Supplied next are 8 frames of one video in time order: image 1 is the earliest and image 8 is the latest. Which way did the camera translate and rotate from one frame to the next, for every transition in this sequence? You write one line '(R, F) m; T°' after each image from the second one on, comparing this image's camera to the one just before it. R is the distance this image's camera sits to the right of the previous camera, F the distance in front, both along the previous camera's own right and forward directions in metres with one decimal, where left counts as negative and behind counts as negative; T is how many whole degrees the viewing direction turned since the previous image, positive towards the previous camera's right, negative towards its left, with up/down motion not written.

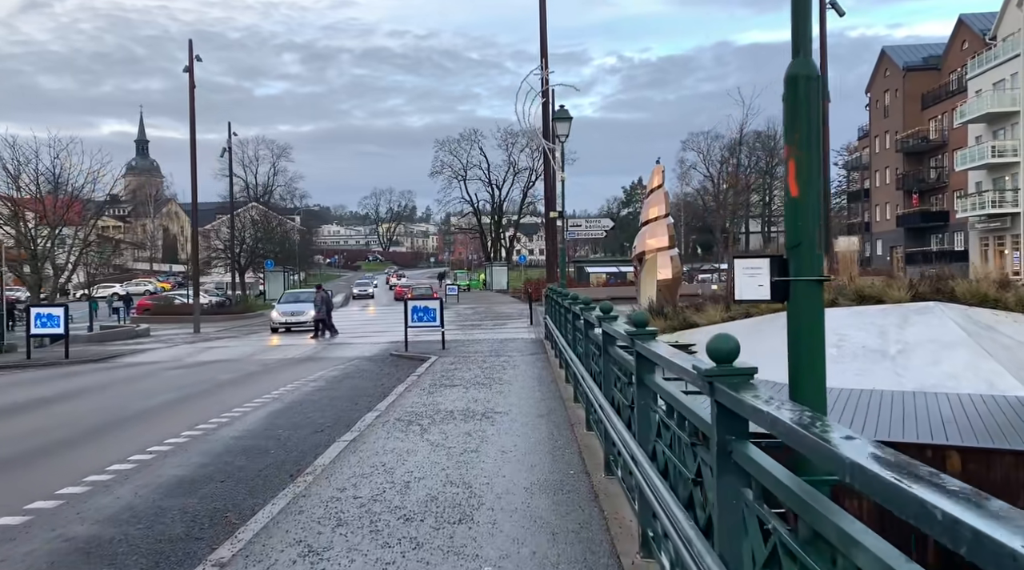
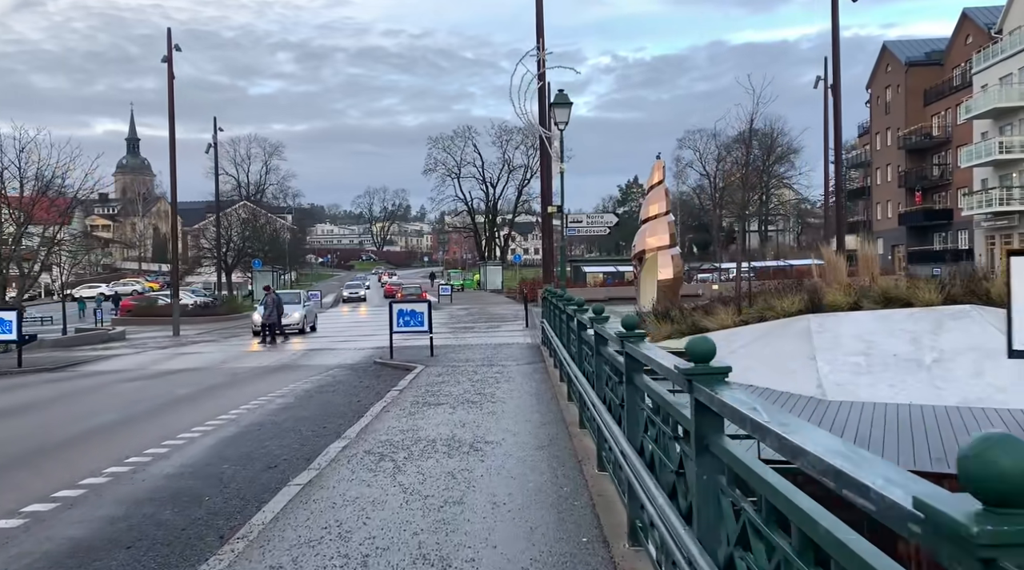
(0.0, +1.4) m; 0°
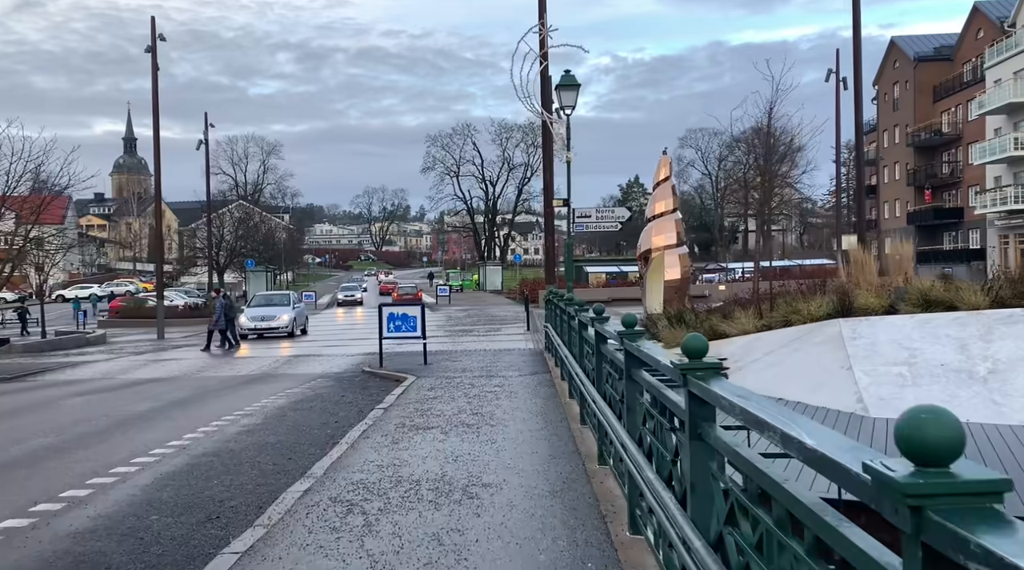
(0.0, +1.4) m; 0°
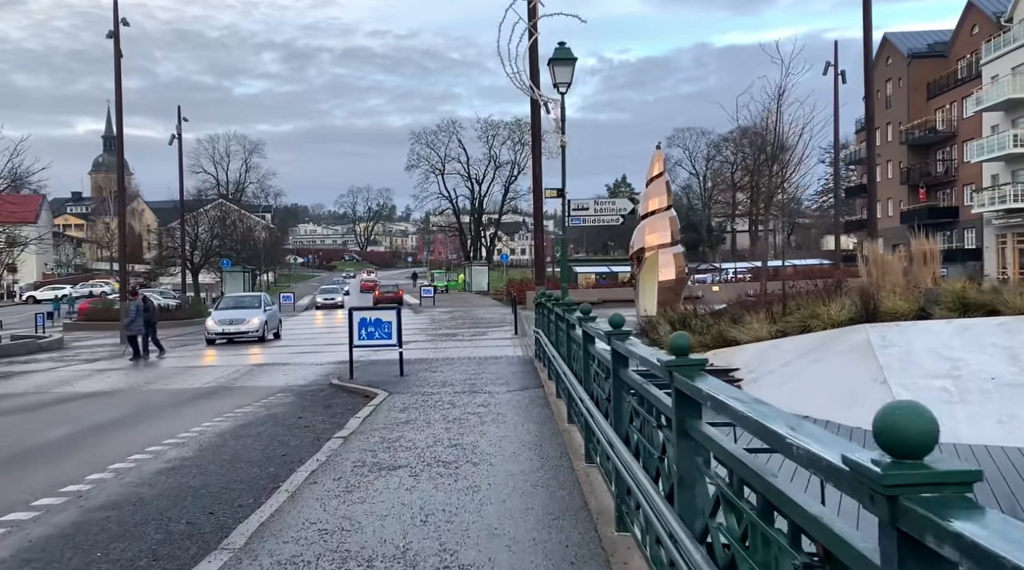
(0.0, +1.6) m; +1°
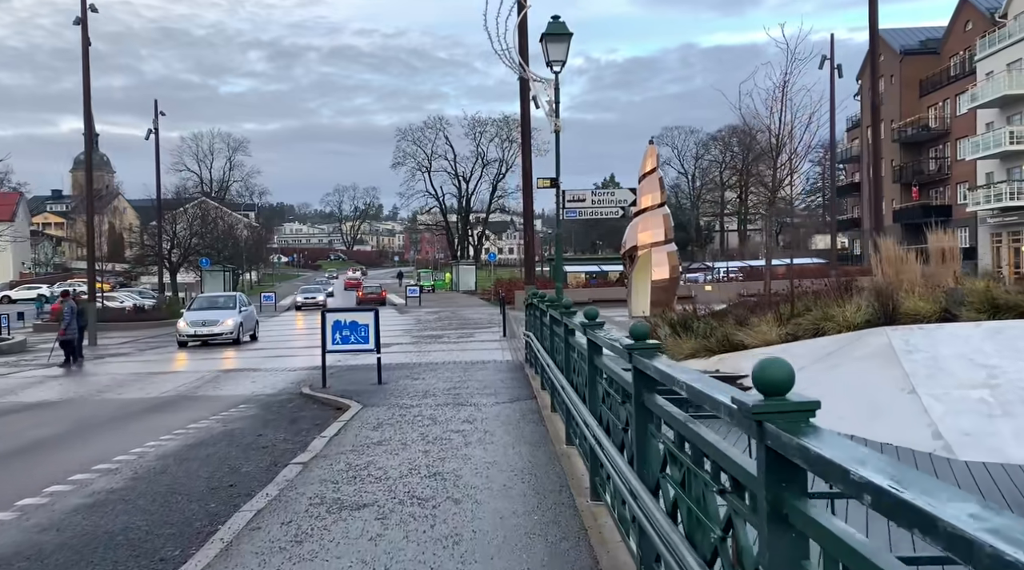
(0.0, +1.1) m; +1°
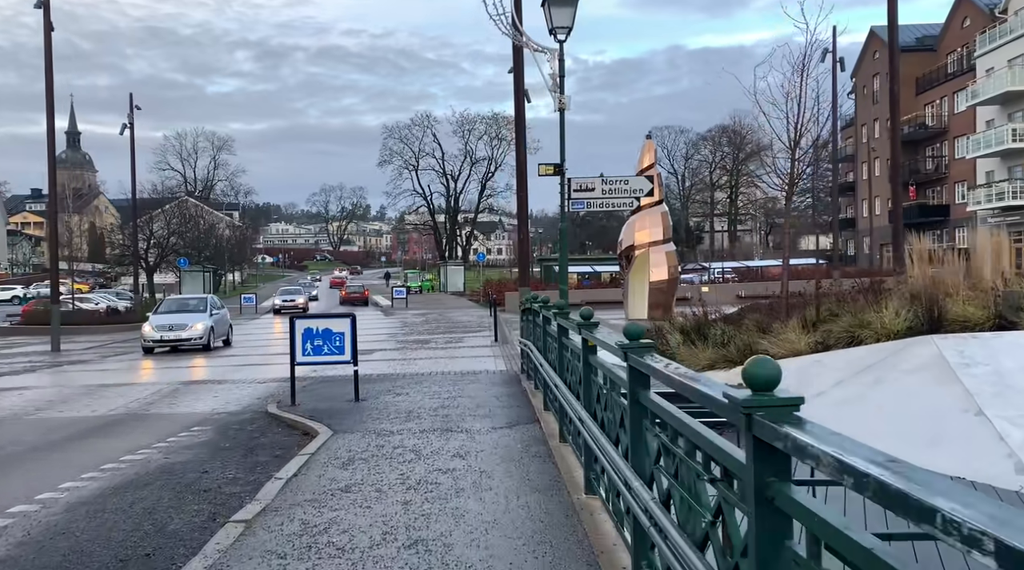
(-0.1, +1.5) m; +1°
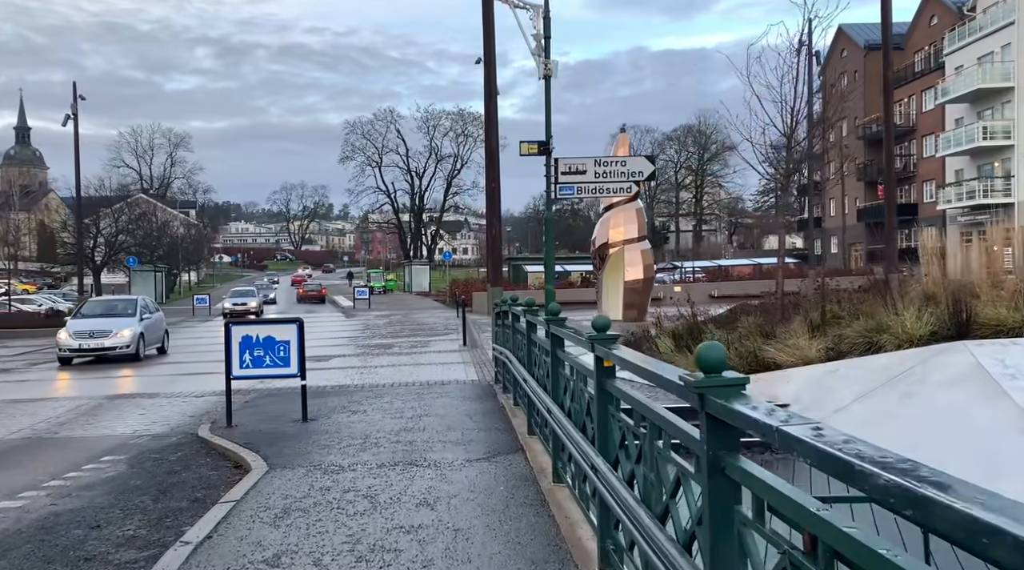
(-0.1, +1.5) m; +2°
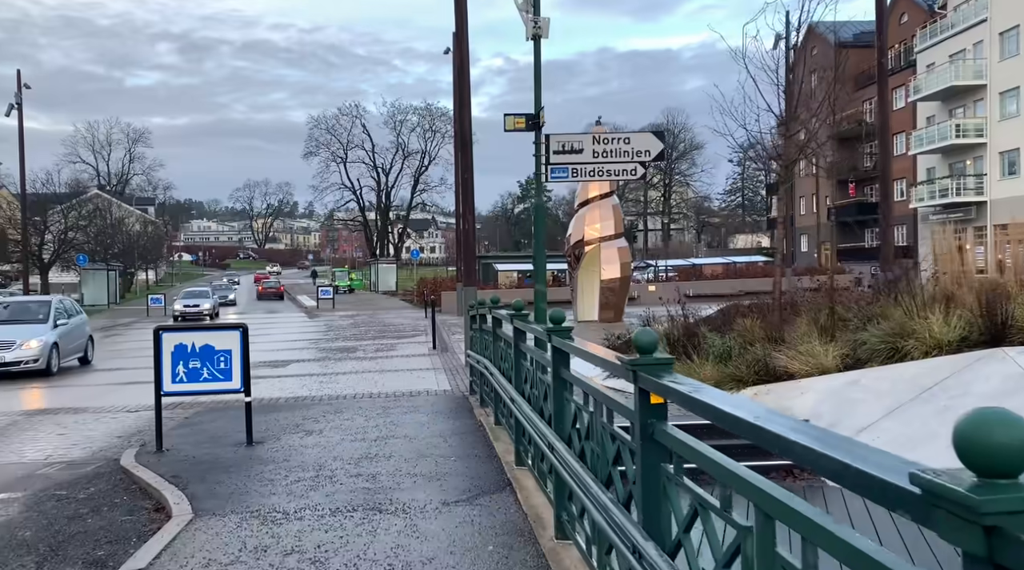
(-0.1, +1.3) m; +2°
